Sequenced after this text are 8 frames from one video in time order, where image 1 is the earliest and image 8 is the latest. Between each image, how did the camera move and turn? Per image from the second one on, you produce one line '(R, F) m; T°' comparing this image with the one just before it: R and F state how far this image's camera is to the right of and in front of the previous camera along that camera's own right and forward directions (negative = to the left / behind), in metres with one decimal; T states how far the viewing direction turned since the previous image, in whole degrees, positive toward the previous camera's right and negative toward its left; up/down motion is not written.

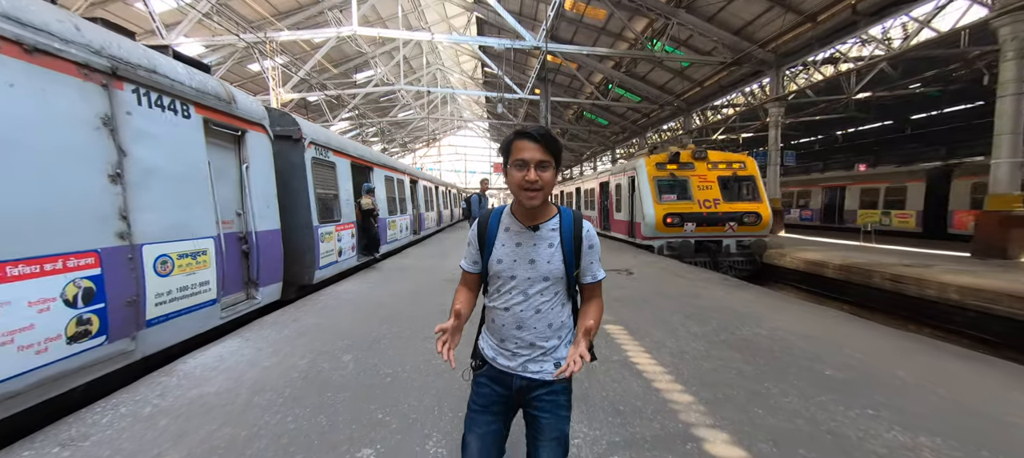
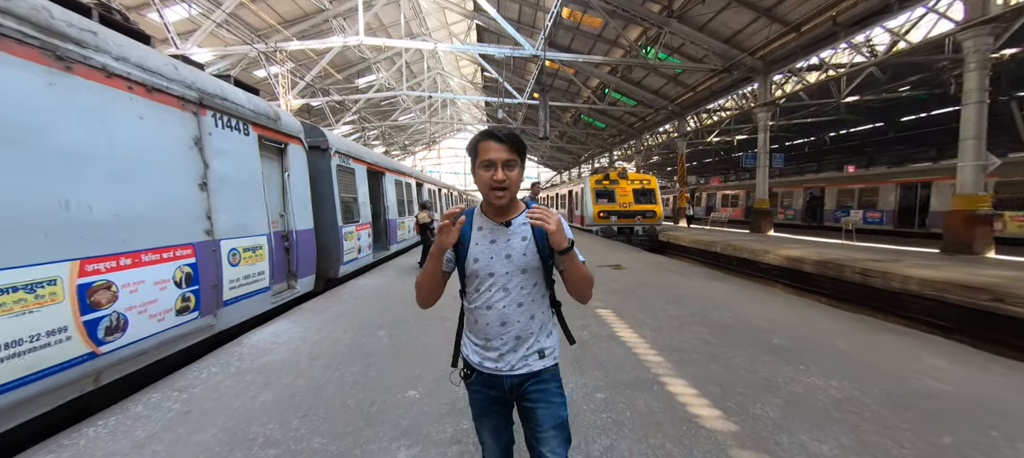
(-0.1, -0.6) m; 0°
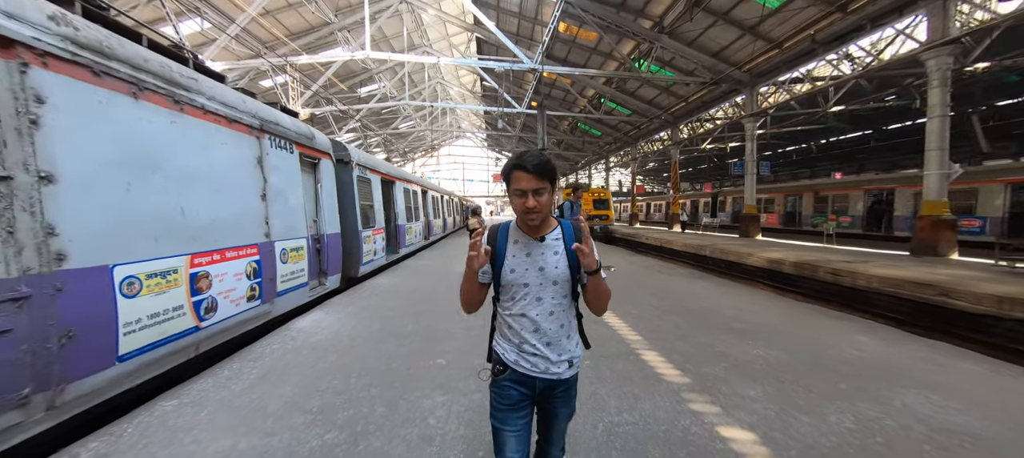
(-0.1, -0.6) m; 0°
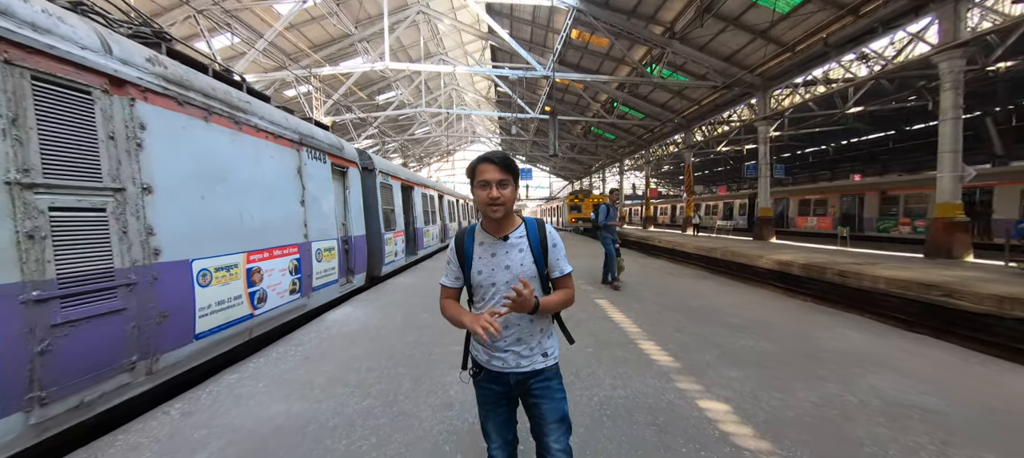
(0.0, -0.4) m; -2°
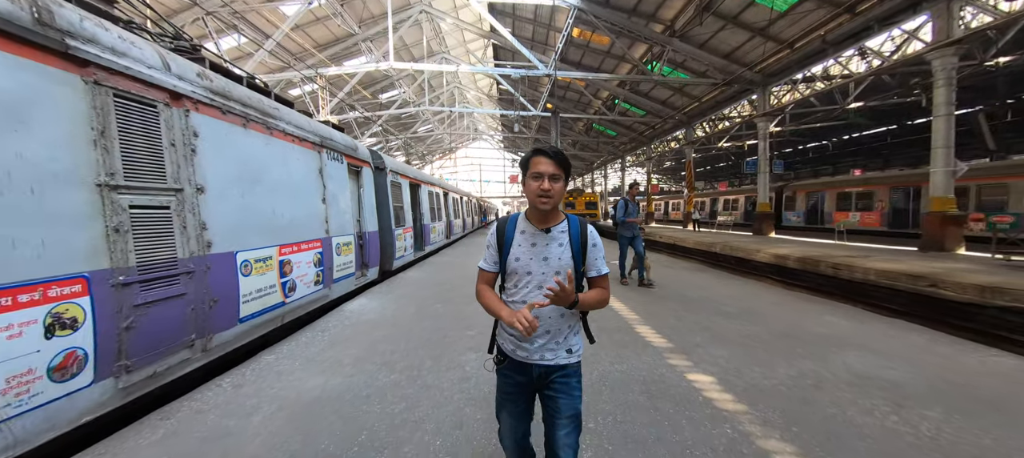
(-0.1, -0.3) m; 0°
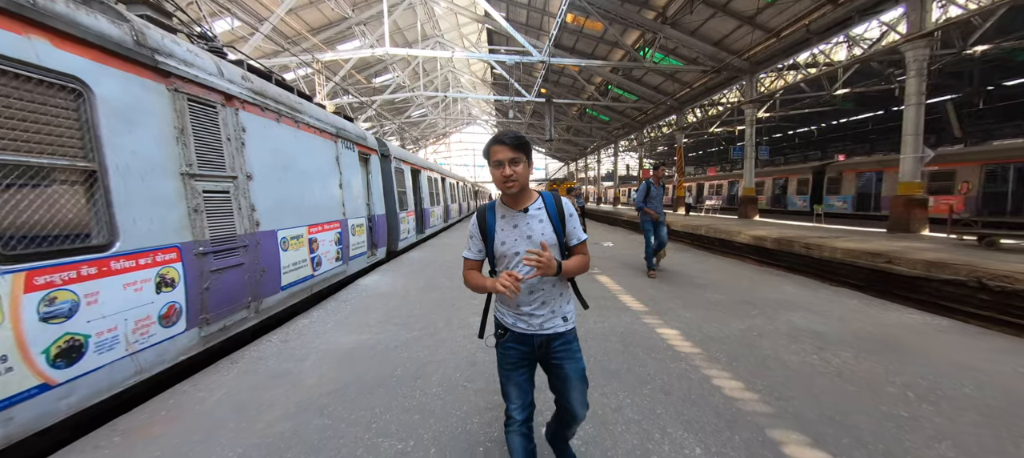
(-0.1, -0.5) m; +1°
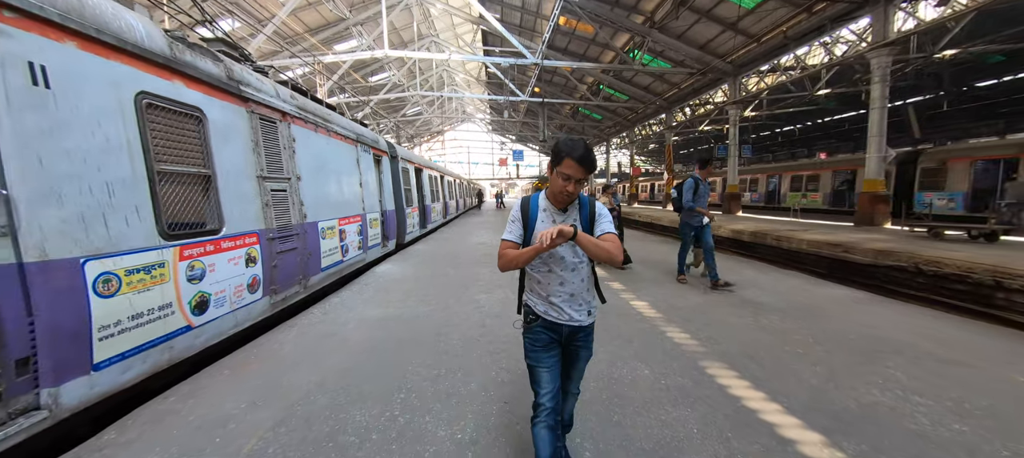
(-0.1, -0.7) m; +1°
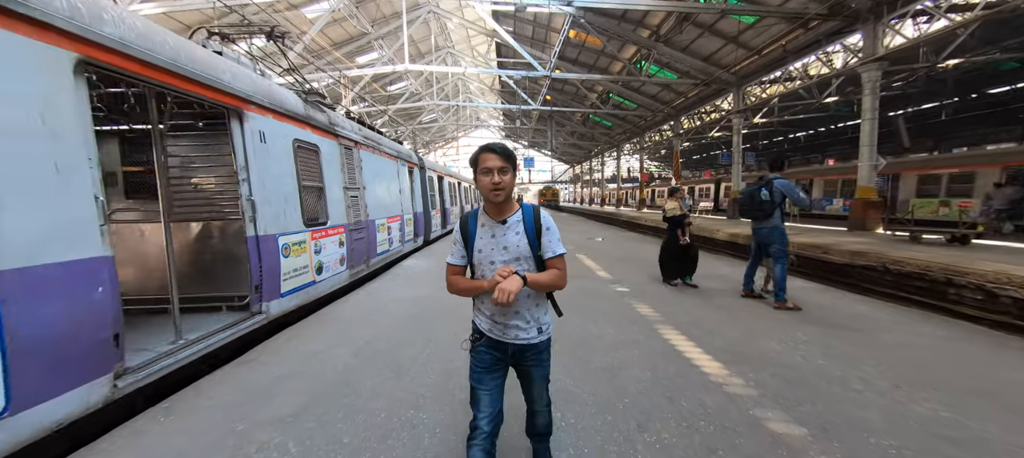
(+0.1, -1.3) m; -2°
